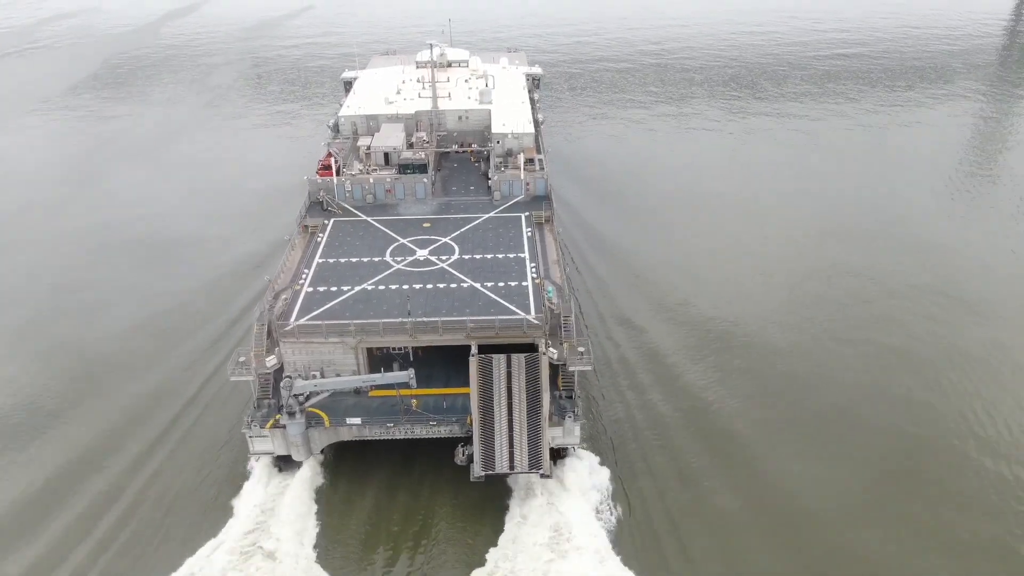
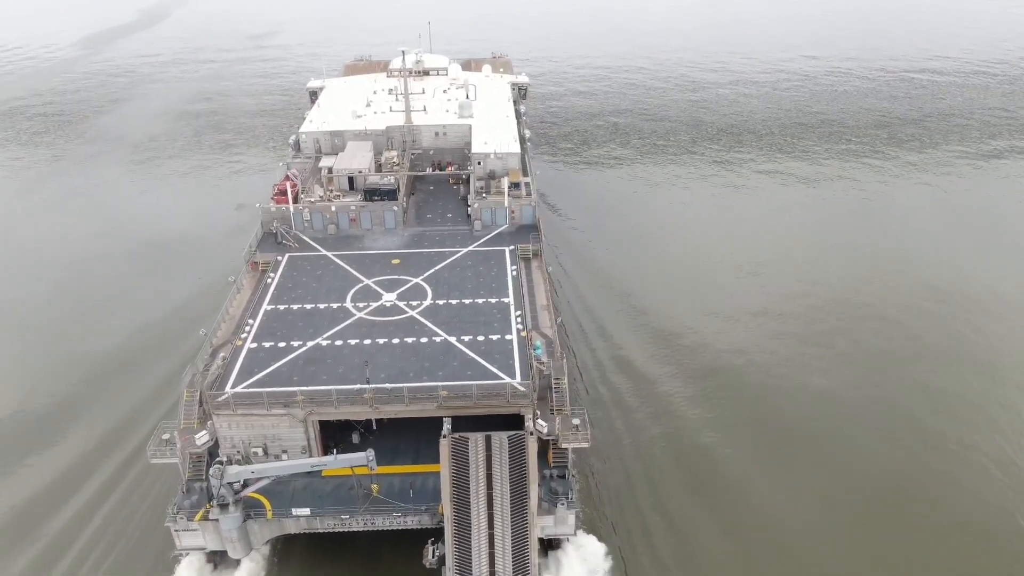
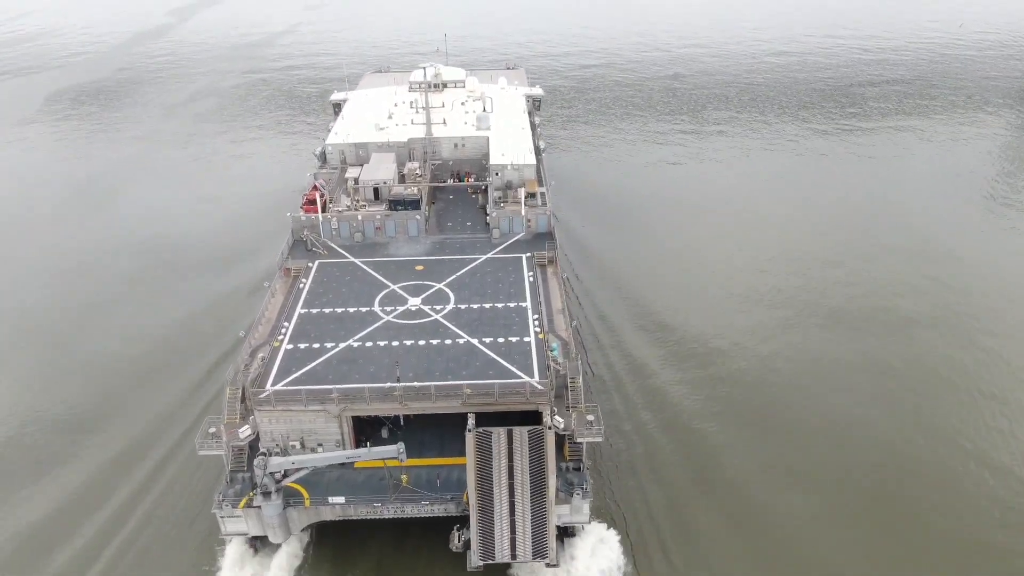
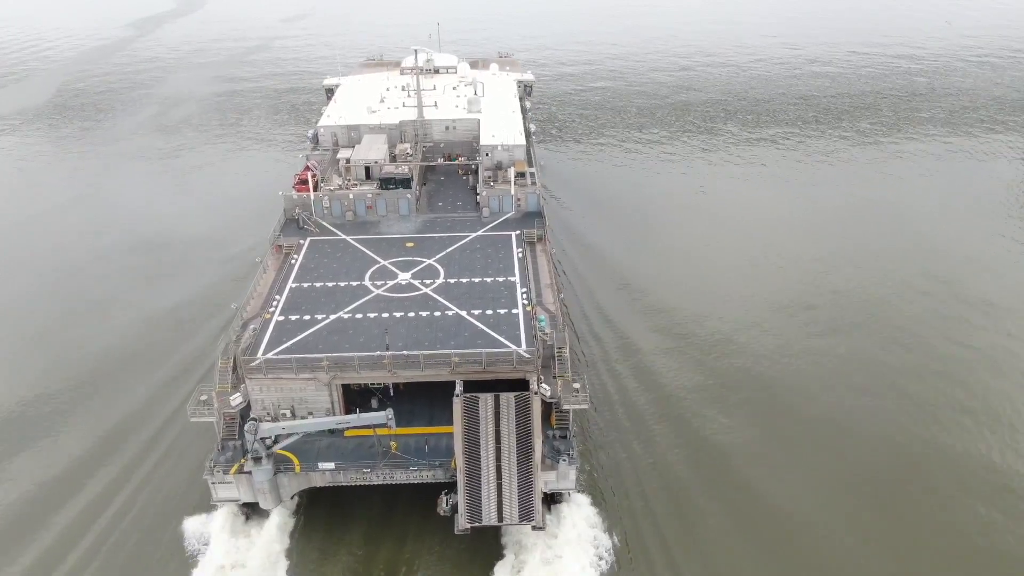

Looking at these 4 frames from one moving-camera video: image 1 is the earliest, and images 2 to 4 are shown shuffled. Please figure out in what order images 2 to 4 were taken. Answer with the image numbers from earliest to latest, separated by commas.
3, 4, 2
